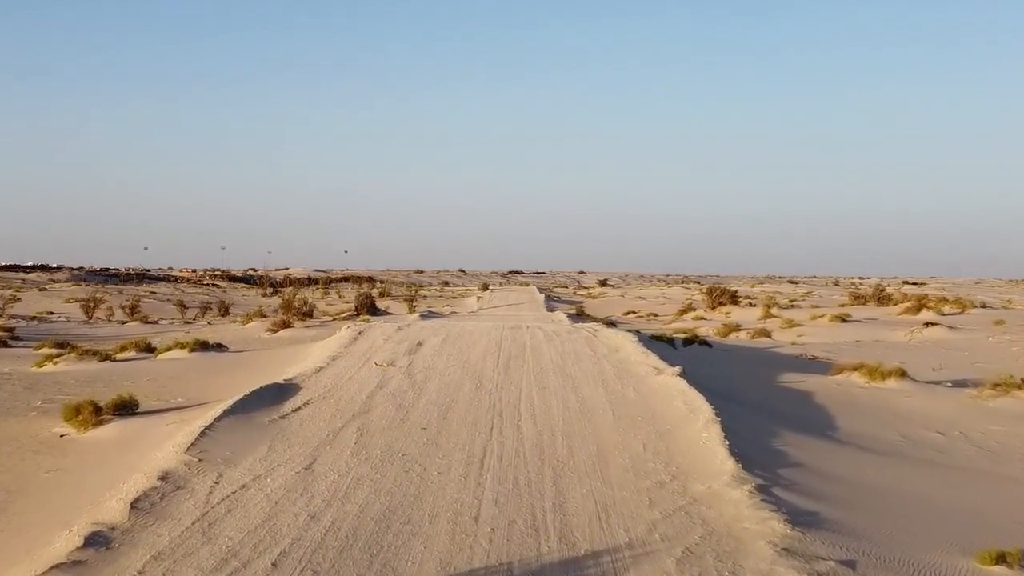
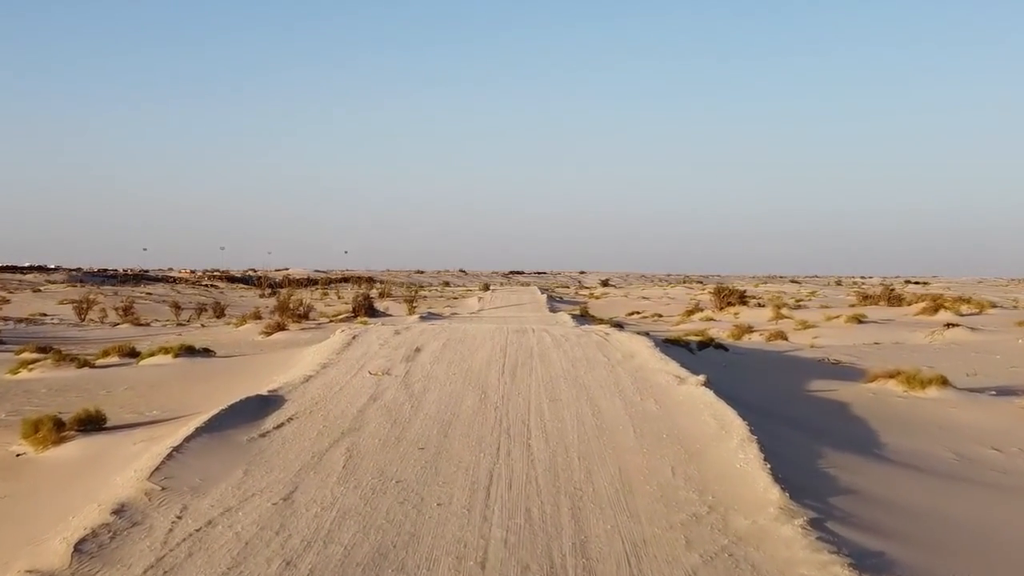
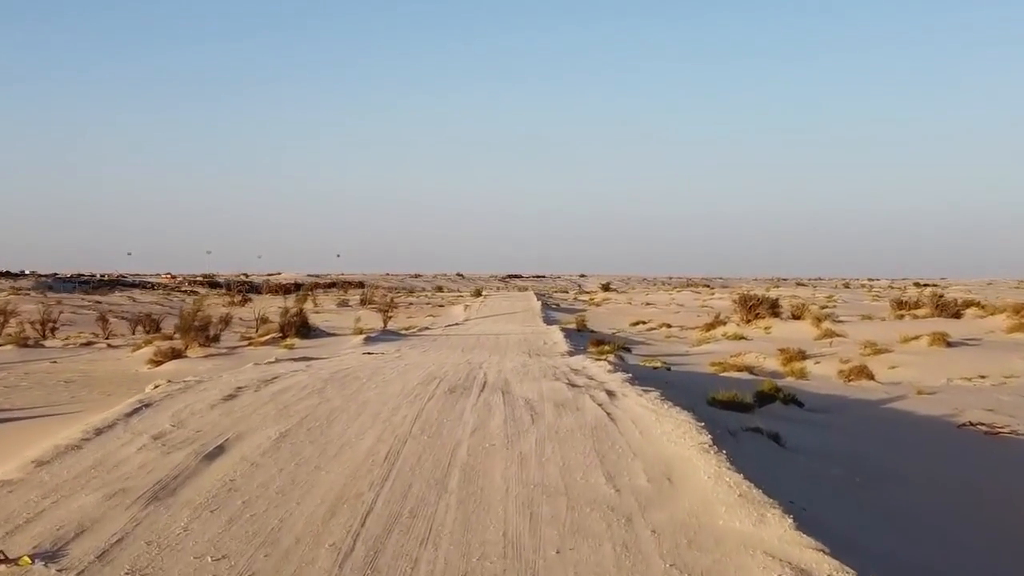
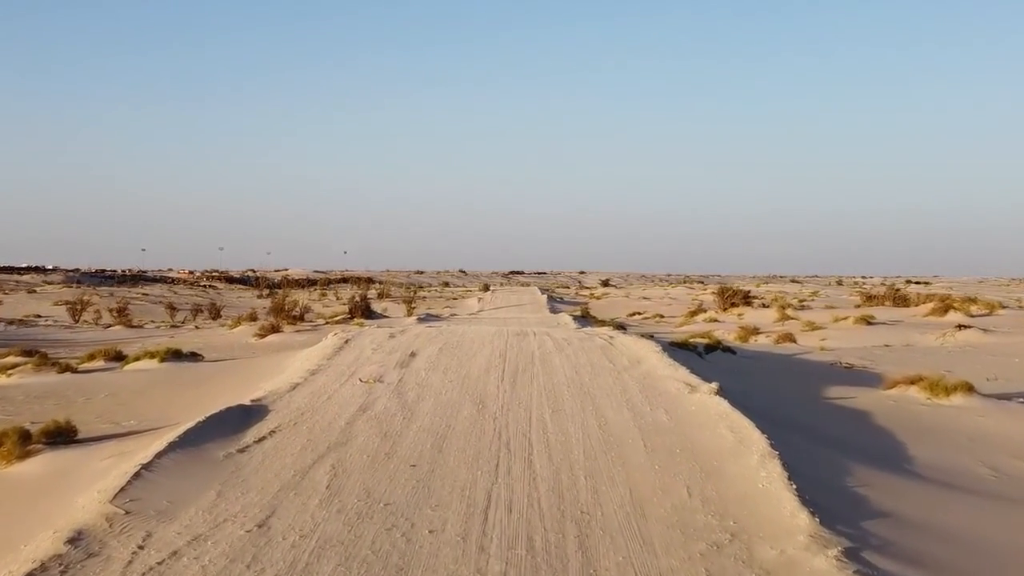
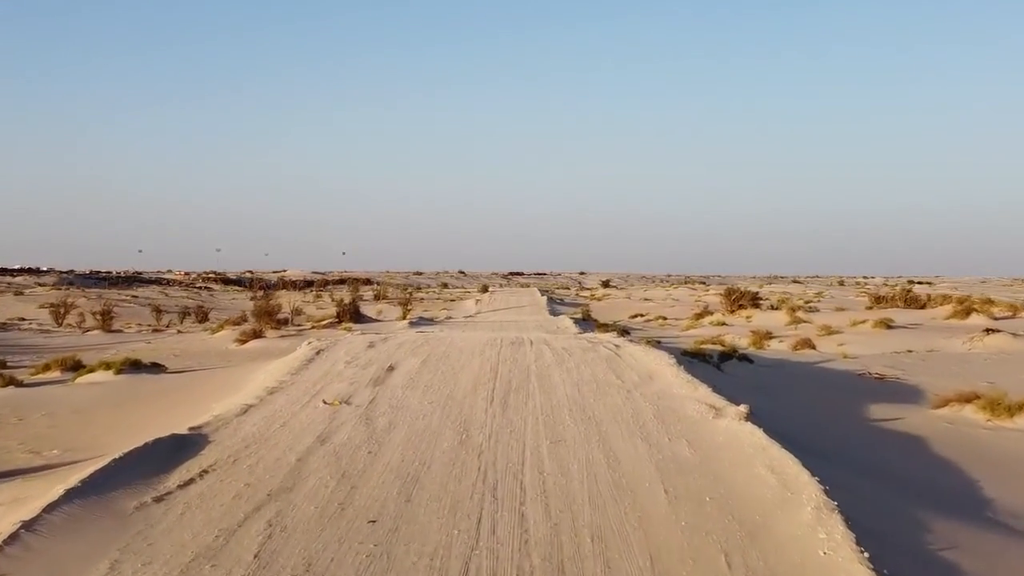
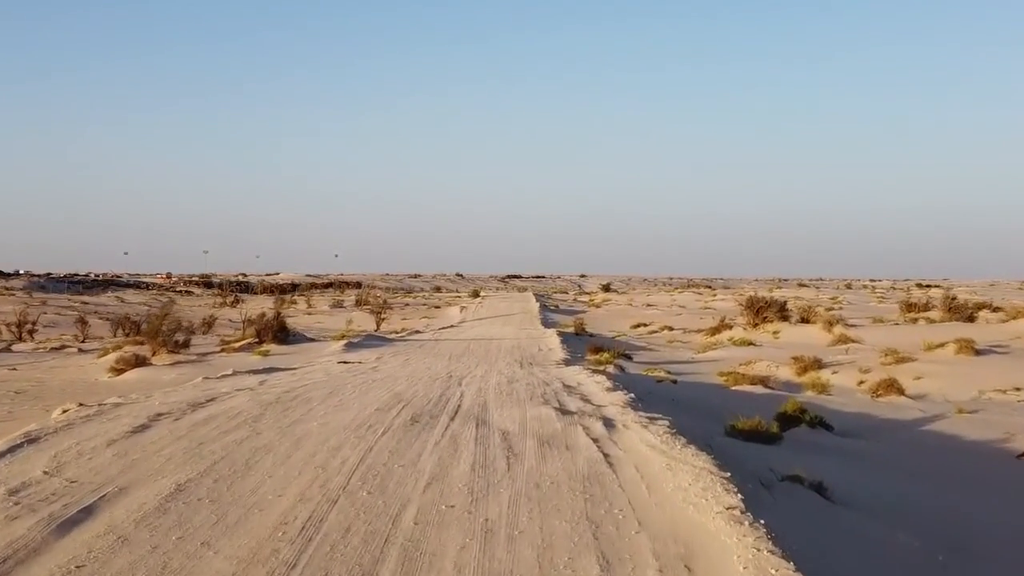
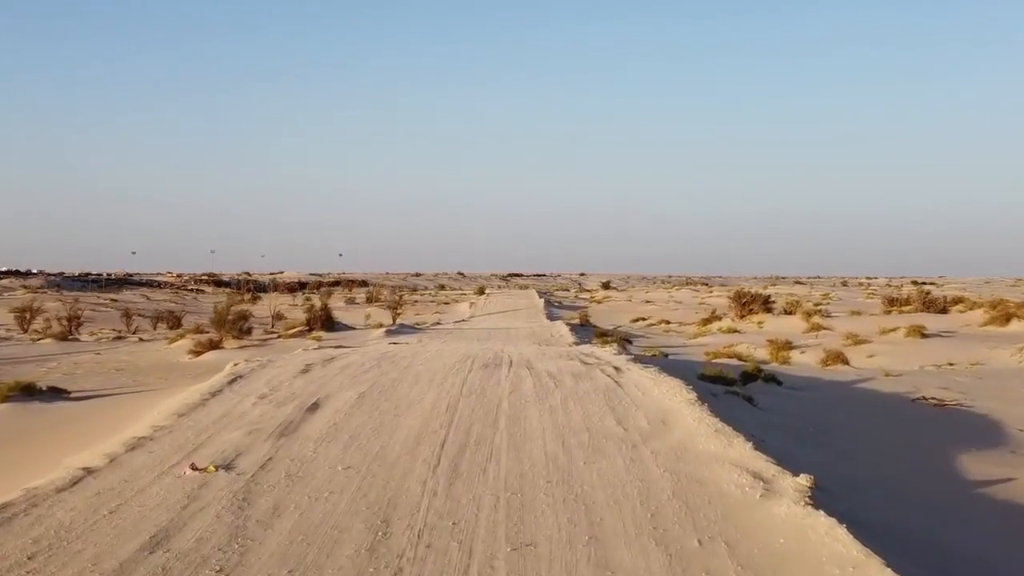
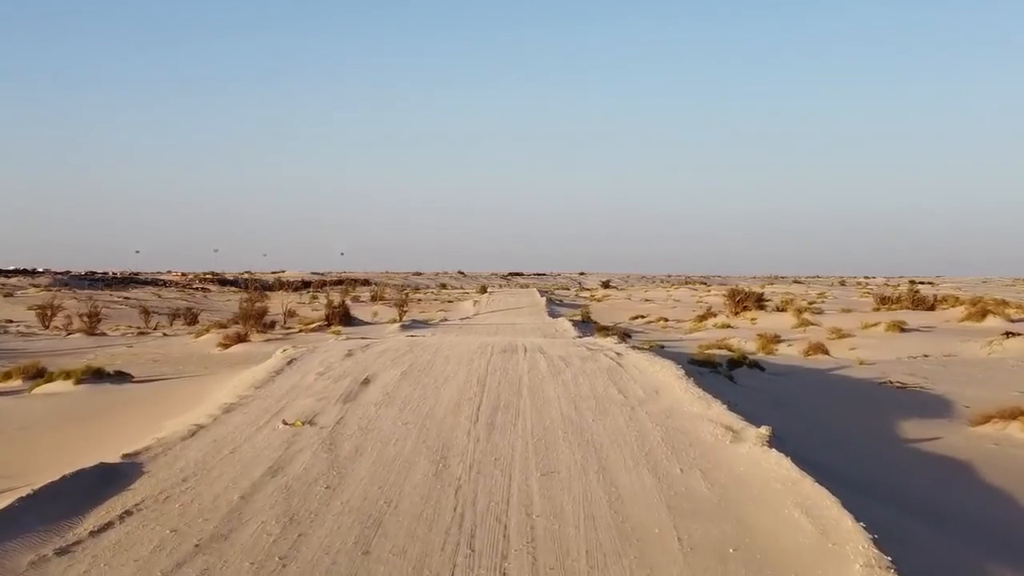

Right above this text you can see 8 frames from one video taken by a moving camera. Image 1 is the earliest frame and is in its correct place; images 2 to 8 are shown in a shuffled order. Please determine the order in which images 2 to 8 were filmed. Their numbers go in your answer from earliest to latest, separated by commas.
2, 4, 5, 8, 7, 3, 6
